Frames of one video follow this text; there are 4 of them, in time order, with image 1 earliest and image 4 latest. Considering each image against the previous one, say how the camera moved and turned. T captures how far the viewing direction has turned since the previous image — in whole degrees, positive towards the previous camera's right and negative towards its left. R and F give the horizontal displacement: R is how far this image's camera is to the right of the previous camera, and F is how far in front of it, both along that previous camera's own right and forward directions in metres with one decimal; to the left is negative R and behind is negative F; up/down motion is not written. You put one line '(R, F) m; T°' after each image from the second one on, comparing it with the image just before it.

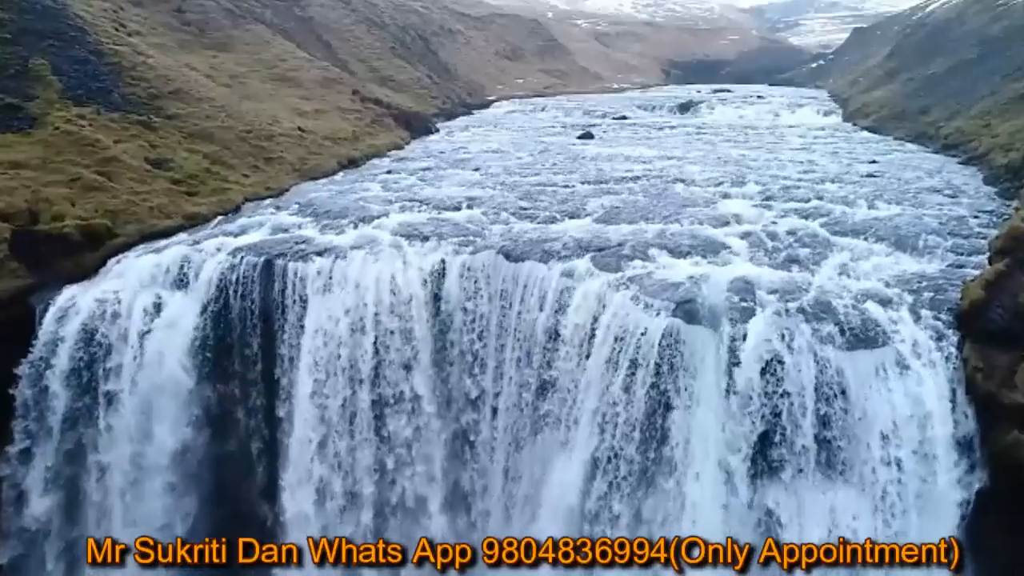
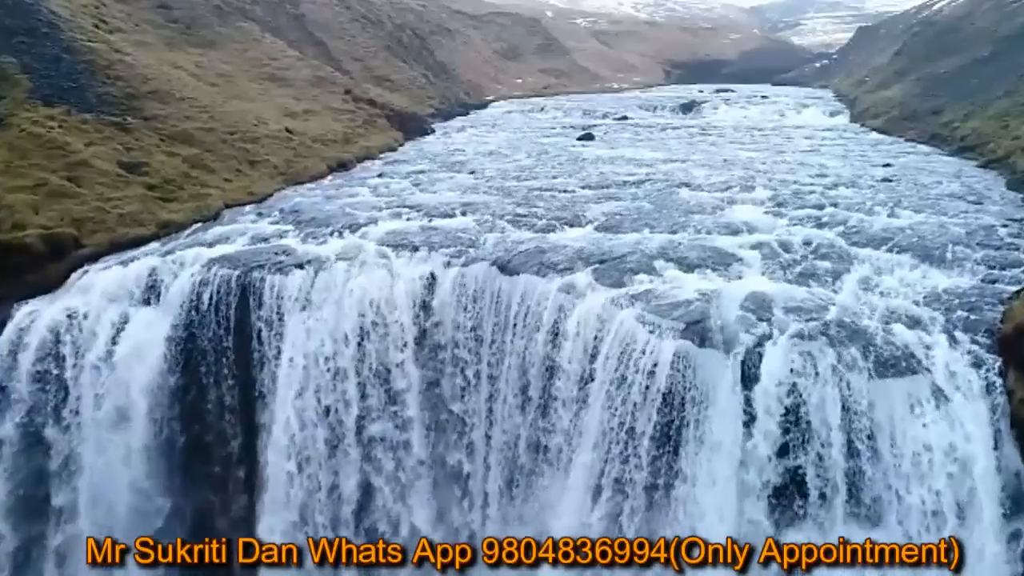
(+0.1, +2.0) m; 0°
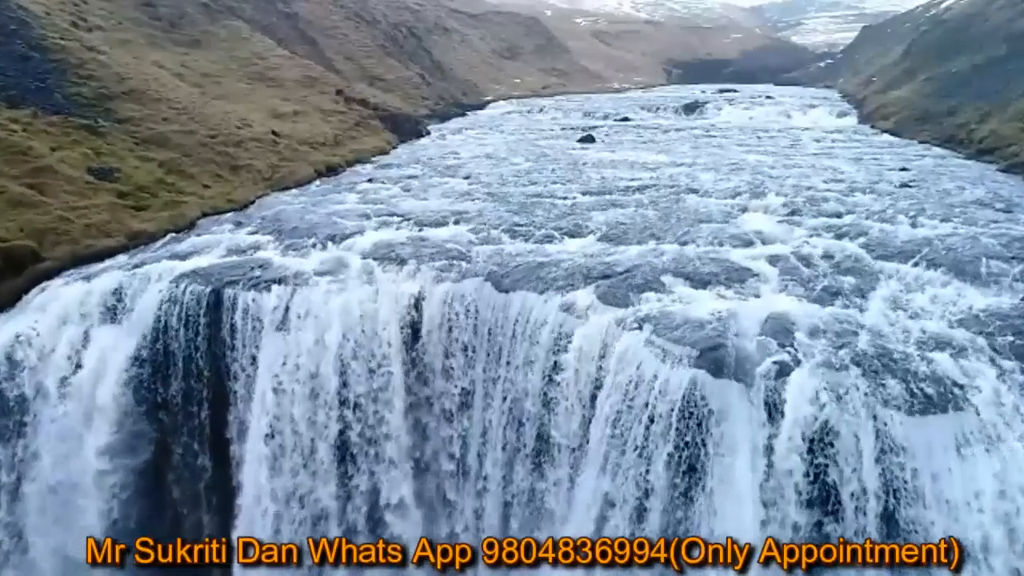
(+0.1, +2.1) m; 0°
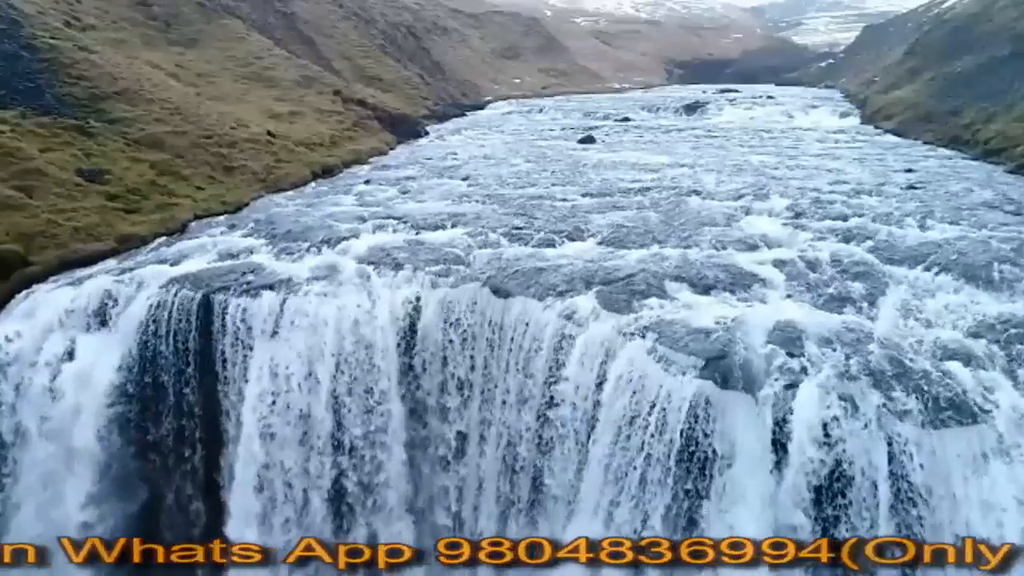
(0.0, +0.6) m; 0°
